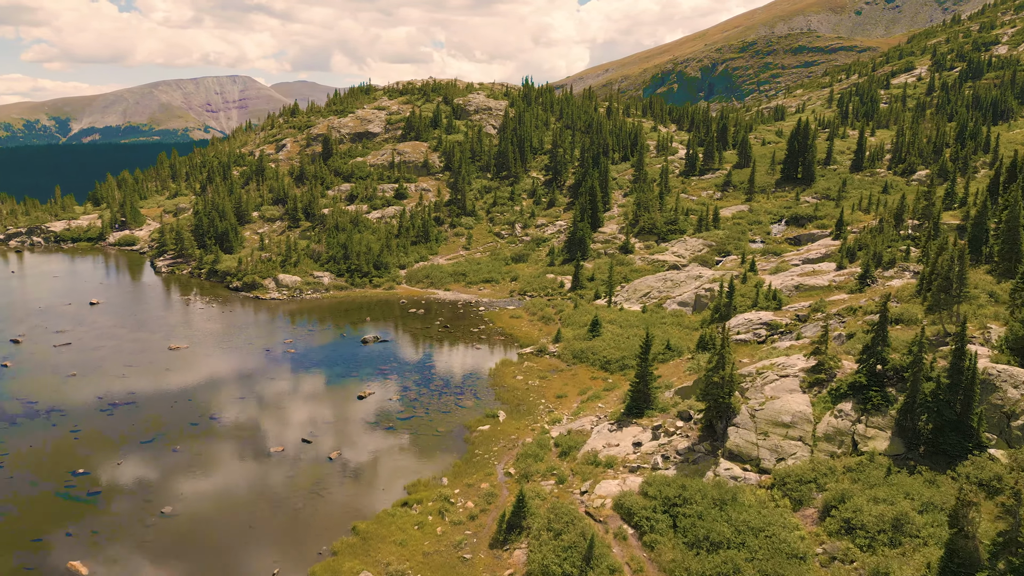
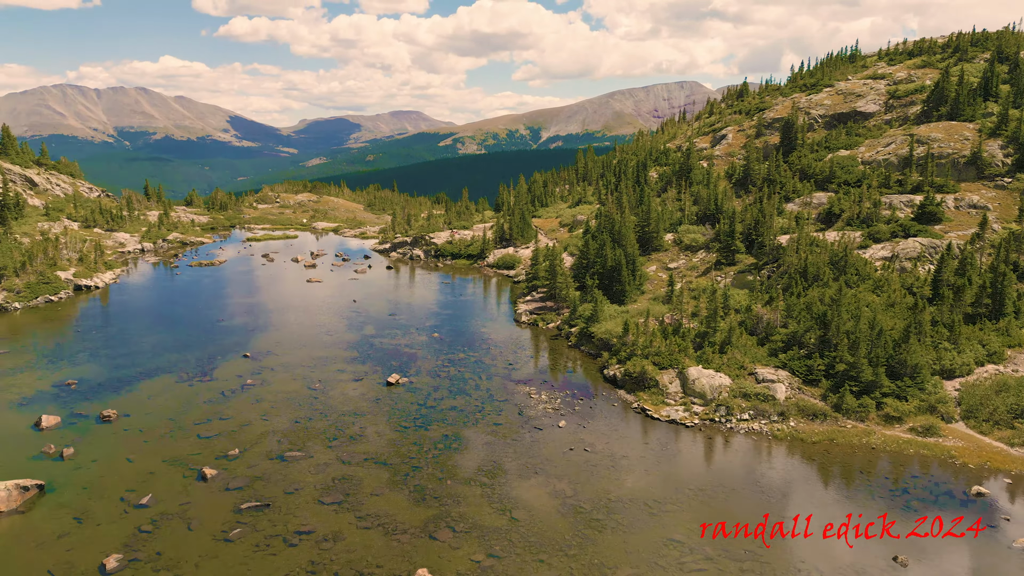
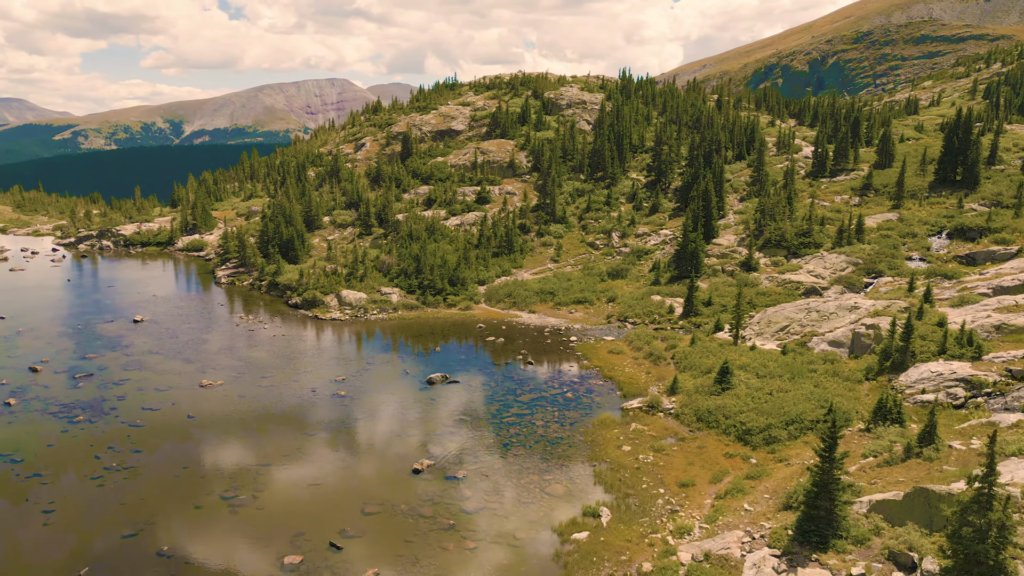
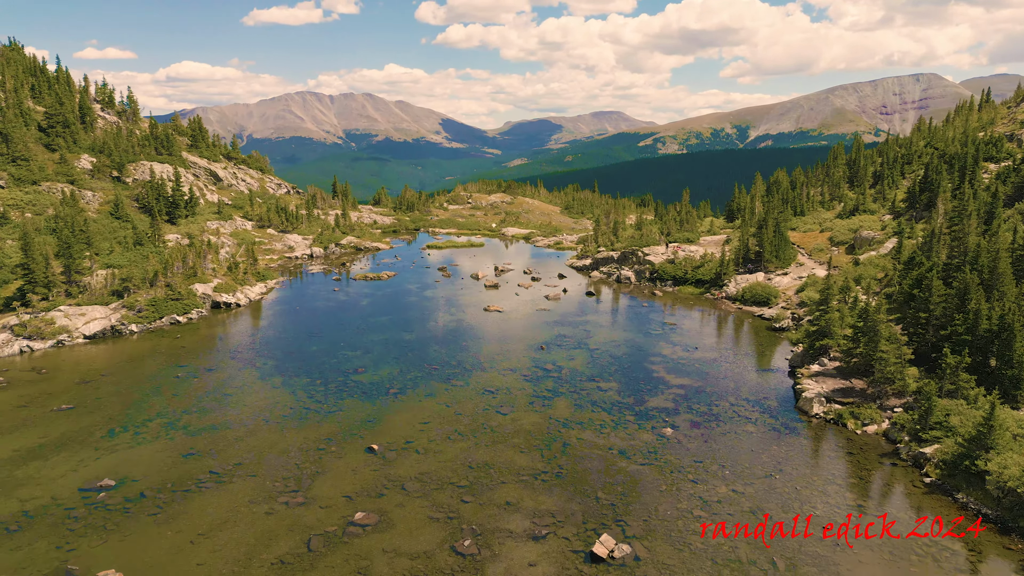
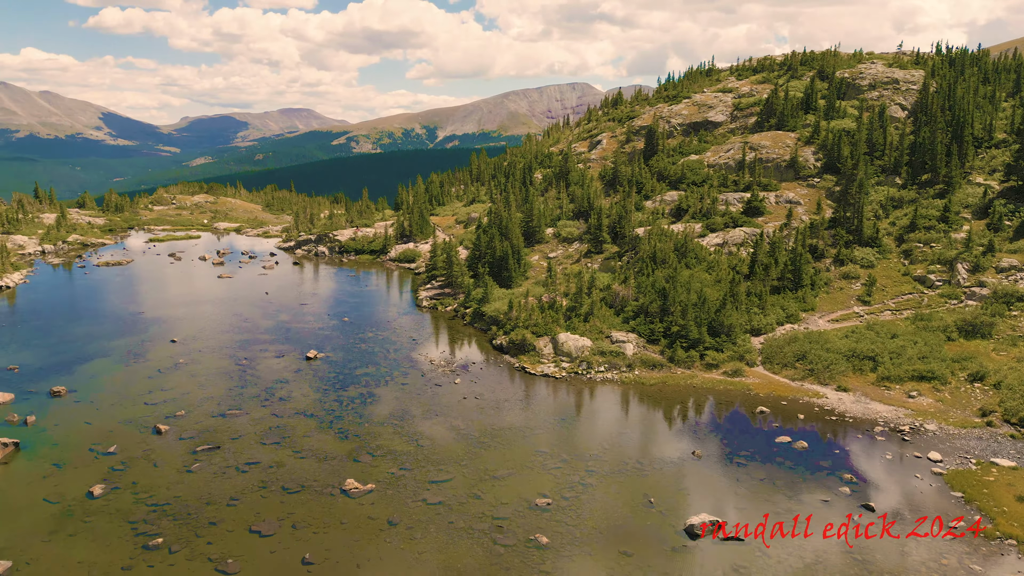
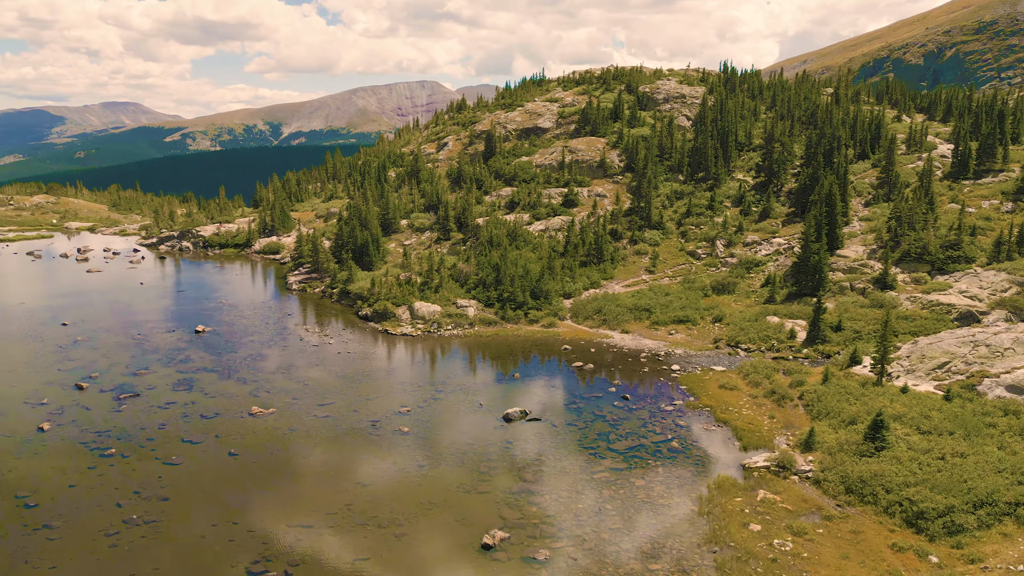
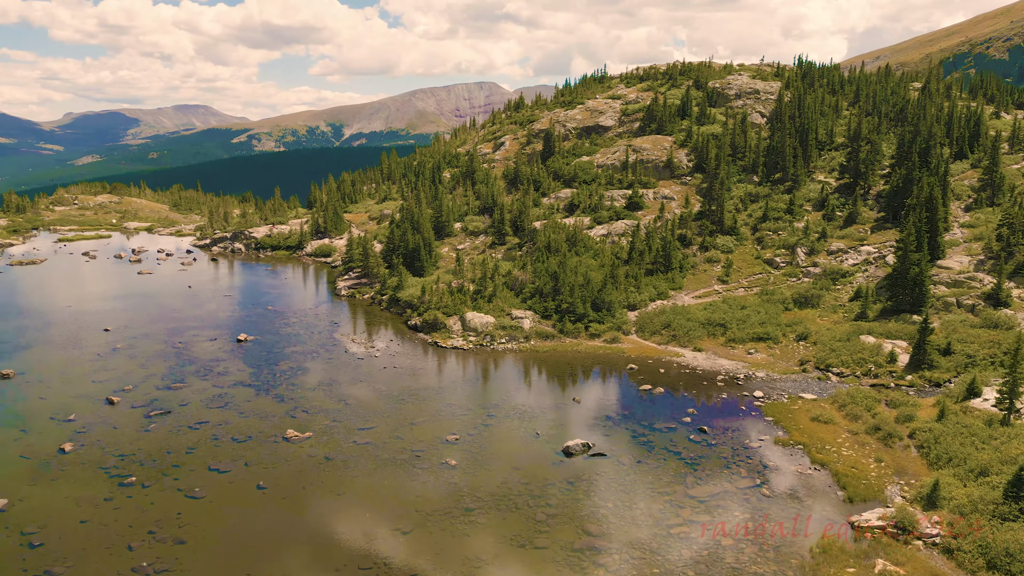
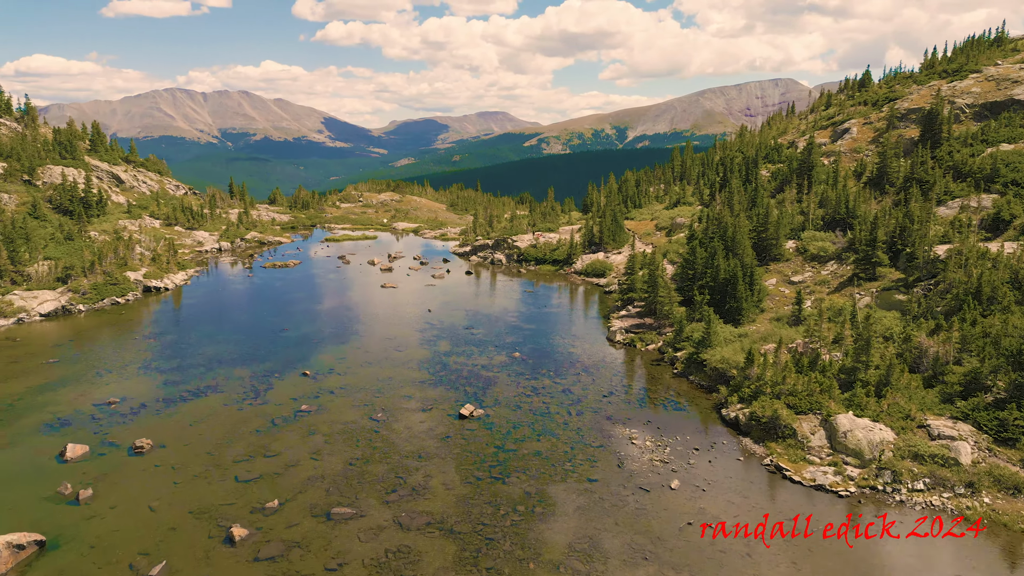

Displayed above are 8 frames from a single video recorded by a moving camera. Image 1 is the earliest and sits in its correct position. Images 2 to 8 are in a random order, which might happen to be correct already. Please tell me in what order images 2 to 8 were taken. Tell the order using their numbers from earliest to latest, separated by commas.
3, 6, 7, 5, 2, 8, 4
